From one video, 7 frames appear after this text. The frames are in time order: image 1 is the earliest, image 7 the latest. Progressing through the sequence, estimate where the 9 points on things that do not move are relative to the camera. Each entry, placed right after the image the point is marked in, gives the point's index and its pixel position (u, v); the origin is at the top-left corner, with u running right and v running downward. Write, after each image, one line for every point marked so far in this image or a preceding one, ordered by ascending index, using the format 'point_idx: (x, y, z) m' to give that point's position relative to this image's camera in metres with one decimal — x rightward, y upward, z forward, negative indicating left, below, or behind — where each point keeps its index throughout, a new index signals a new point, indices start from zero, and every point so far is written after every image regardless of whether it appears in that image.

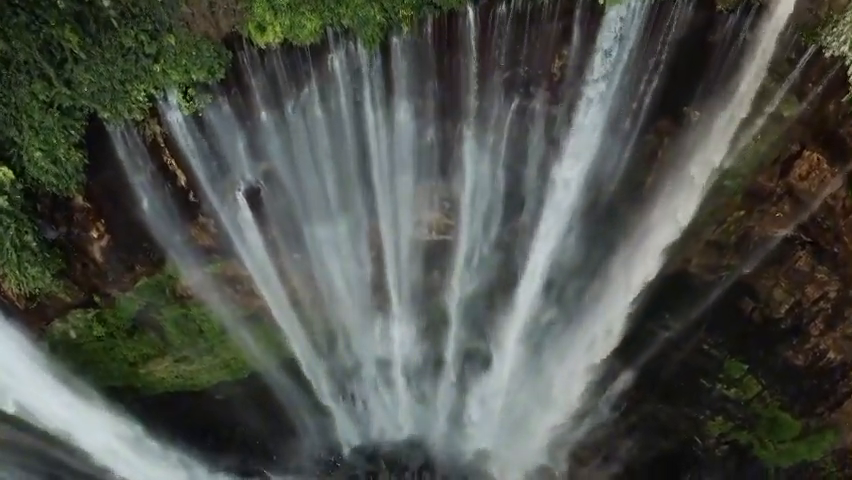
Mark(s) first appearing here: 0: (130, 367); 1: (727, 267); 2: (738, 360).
0: (-4.3, -1.9, +9.8) m
1: (+4.0, -0.4, +8.7) m
2: (+4.4, -1.7, +9.4) m
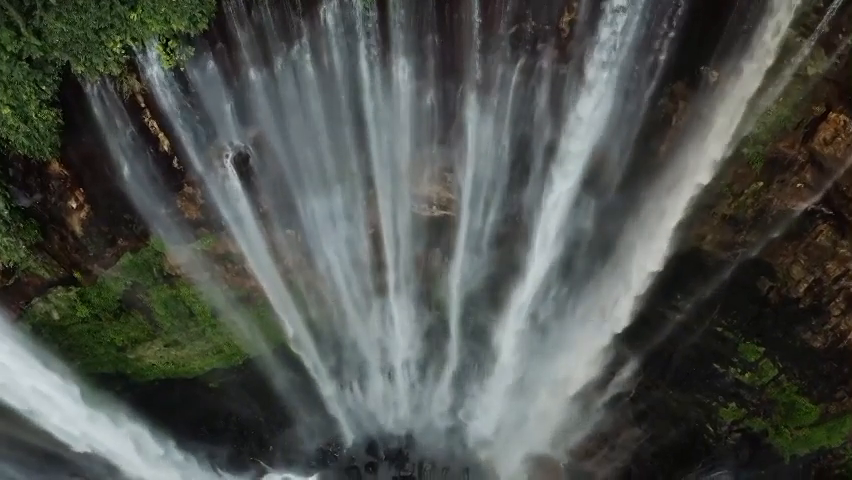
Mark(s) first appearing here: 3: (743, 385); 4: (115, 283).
0: (-4.3, -1.6, +9.3) m
1: (+4.0, -0.1, +8.3) m
2: (+4.4, -1.4, +9.0) m
3: (+4.4, -2.0, +9.3) m
4: (-4.0, -0.5, +8.4) m
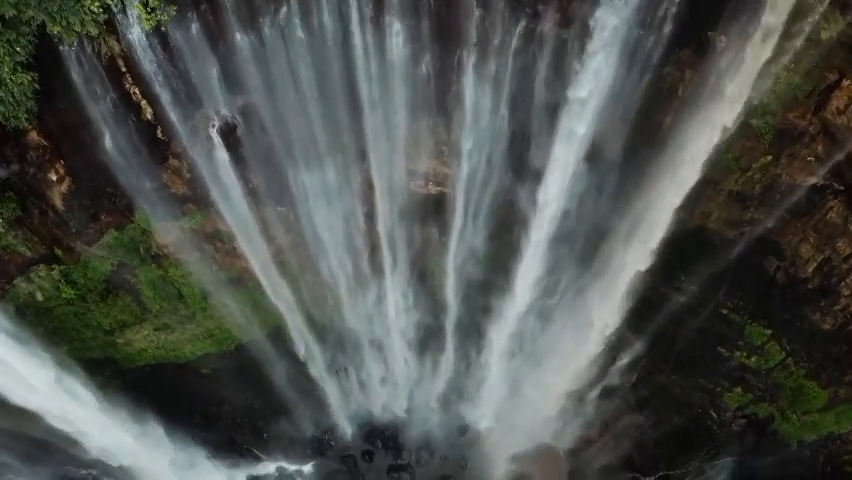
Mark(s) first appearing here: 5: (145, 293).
0: (-4.4, -1.3, +9.1) m
1: (+3.9, +0.2, +8.0) m
2: (+4.4, -1.1, +8.7) m
3: (+4.4, -1.8, +9.1) m
4: (-4.0, -0.3, +8.2) m
5: (-3.7, -0.7, +8.7) m
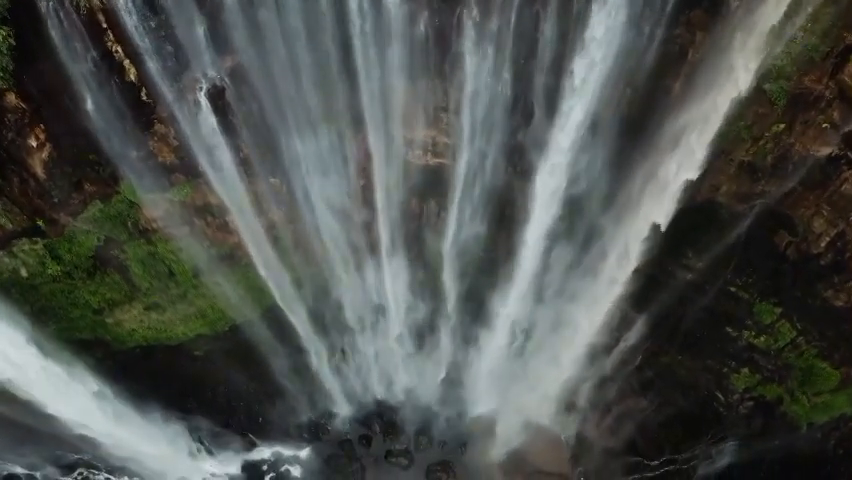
0: (-4.4, -1.0, +8.8) m
1: (+3.9, +0.5, +7.7) m
2: (+4.4, -0.8, +8.4) m
3: (+4.4, -1.4, +8.8) m
4: (-4.0, 0.0, +7.9) m
5: (-3.7, -0.4, +8.4) m
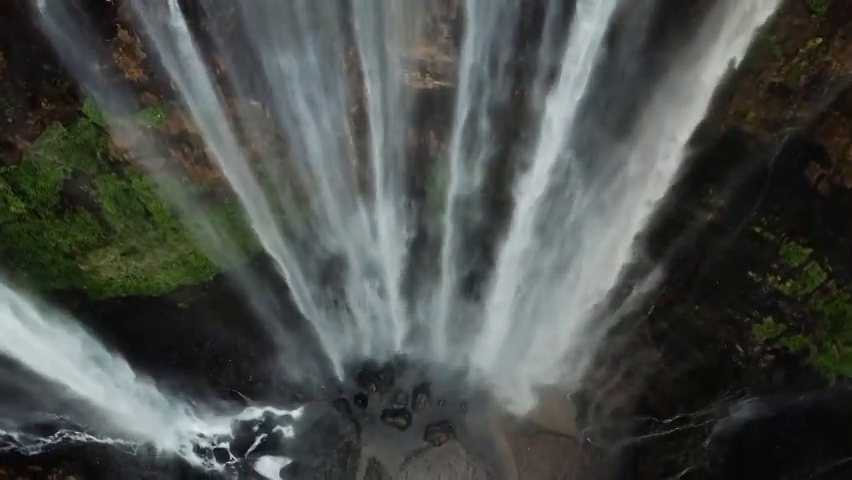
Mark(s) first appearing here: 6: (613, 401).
0: (-4.4, -0.2, +8.1) m
1: (+3.9, +1.3, +7.0) m
2: (+4.3, 0.0, +7.8) m
3: (+4.4, -0.7, +8.1) m
4: (-4.0, +0.8, +7.2) m
5: (-3.7, +0.4, +7.7) m
6: (+2.8, -2.4, +9.9) m
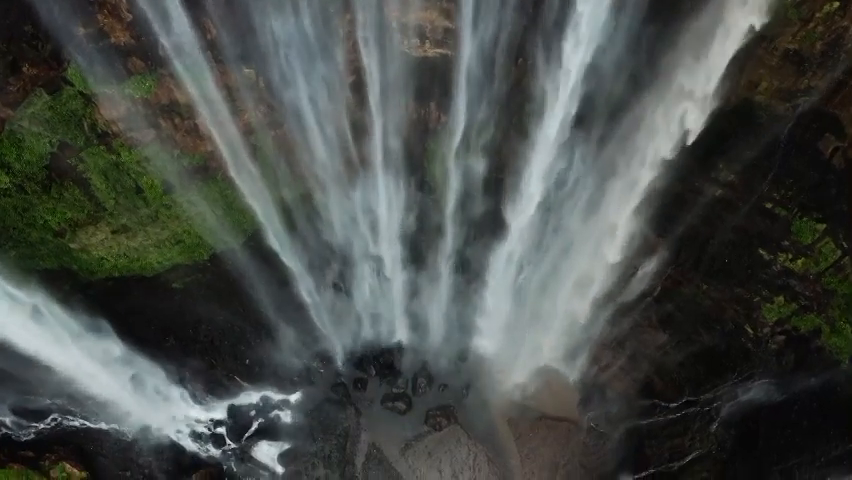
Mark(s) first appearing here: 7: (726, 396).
0: (-4.4, 0.0, +7.9) m
1: (+3.9, +1.5, +6.7) m
2: (+4.3, +0.2, +7.5) m
3: (+4.4, -0.4, +7.9) m
4: (-4.0, +1.0, +6.9) m
5: (-3.7, +0.6, +7.5) m
6: (+2.8, -2.1, +9.7) m
7: (+3.9, -2.0, +8.7) m
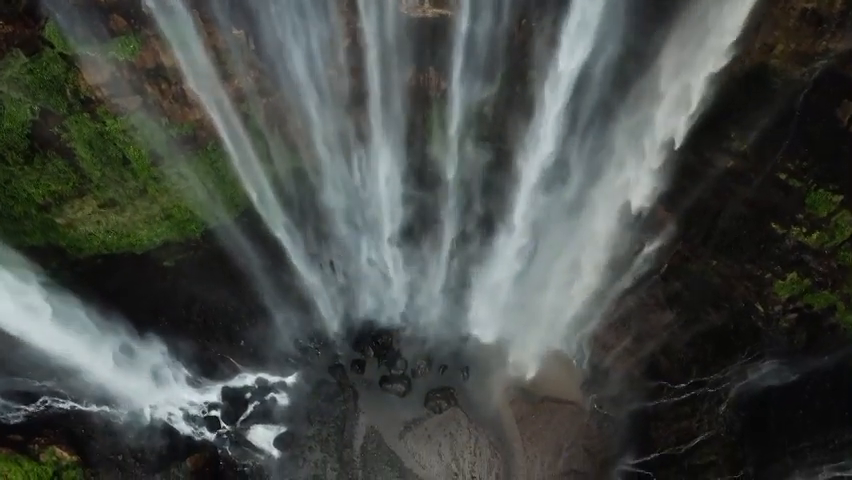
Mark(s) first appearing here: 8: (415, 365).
0: (-4.4, +0.3, +7.6) m
1: (+3.9, +1.8, +6.4) m
2: (+4.3, +0.5, +7.2) m
3: (+4.4, -0.1, +7.6) m
4: (-4.0, +1.3, +6.6) m
5: (-3.7, +0.9, +7.2) m
6: (+2.8, -1.8, +9.4) m
7: (+3.9, -1.7, +8.4) m
8: (-0.2, -1.8, +9.3) m
